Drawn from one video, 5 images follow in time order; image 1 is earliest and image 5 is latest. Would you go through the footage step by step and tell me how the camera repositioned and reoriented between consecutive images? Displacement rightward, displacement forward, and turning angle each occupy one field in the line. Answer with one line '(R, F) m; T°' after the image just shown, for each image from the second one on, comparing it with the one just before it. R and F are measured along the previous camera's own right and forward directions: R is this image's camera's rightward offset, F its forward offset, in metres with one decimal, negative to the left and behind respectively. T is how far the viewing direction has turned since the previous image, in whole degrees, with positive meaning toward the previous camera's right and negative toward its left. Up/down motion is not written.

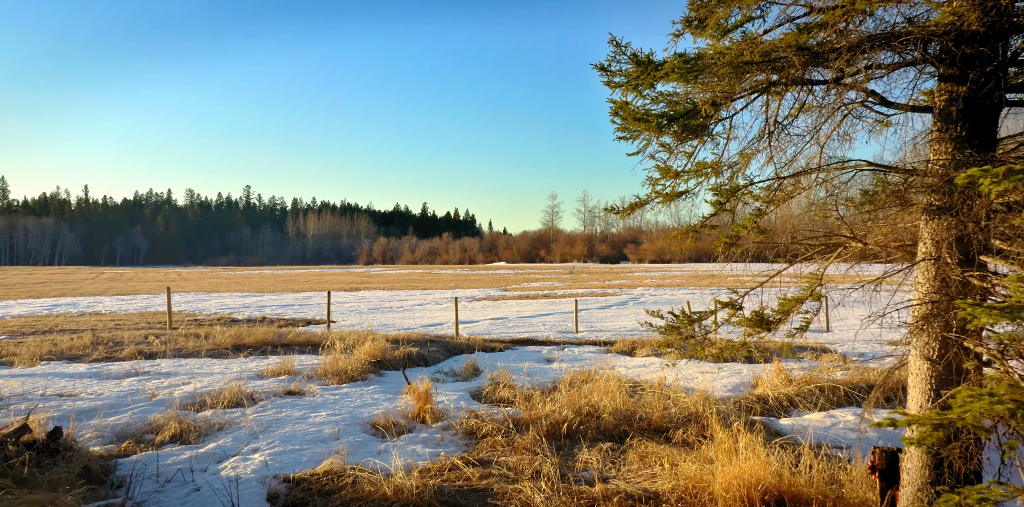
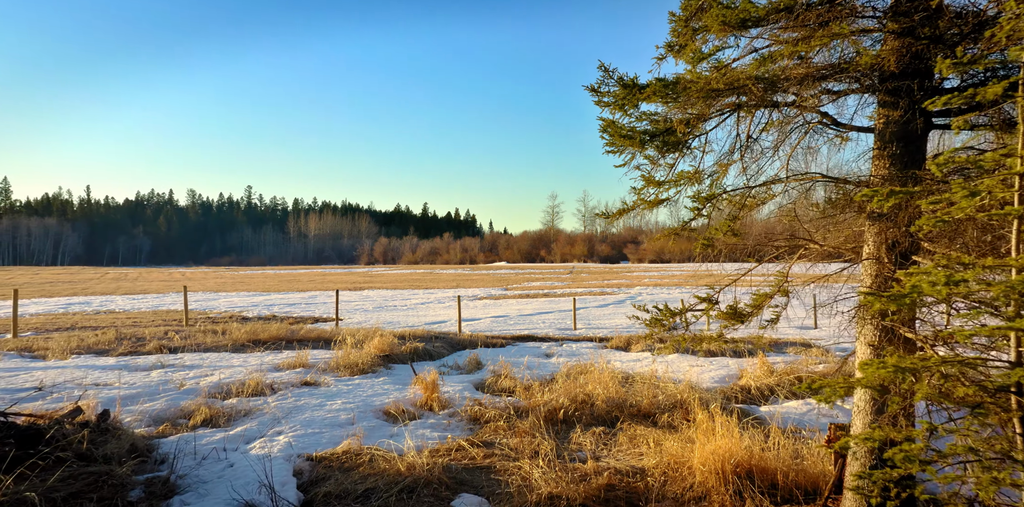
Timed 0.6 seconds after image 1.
(0.0, -0.5) m; 0°
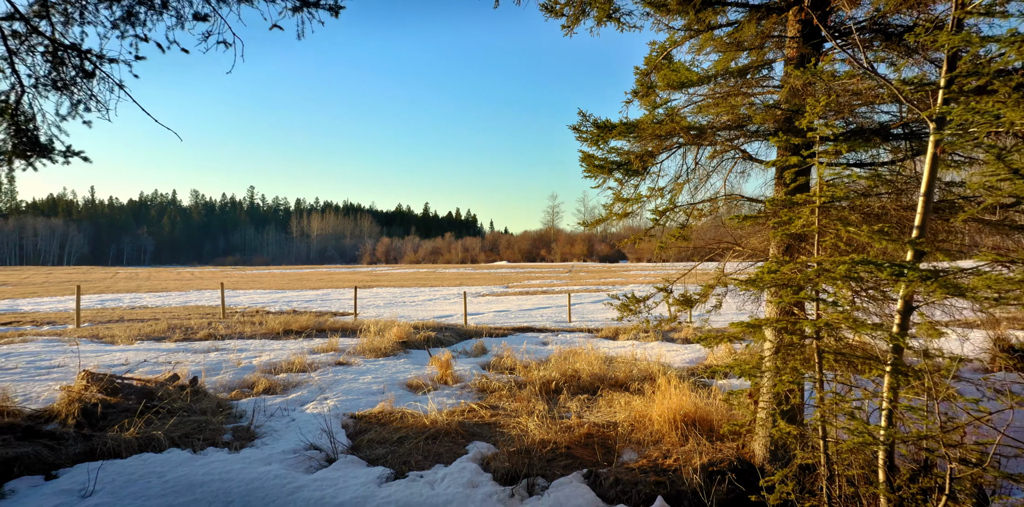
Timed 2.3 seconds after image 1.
(0.0, -1.3) m; 0°
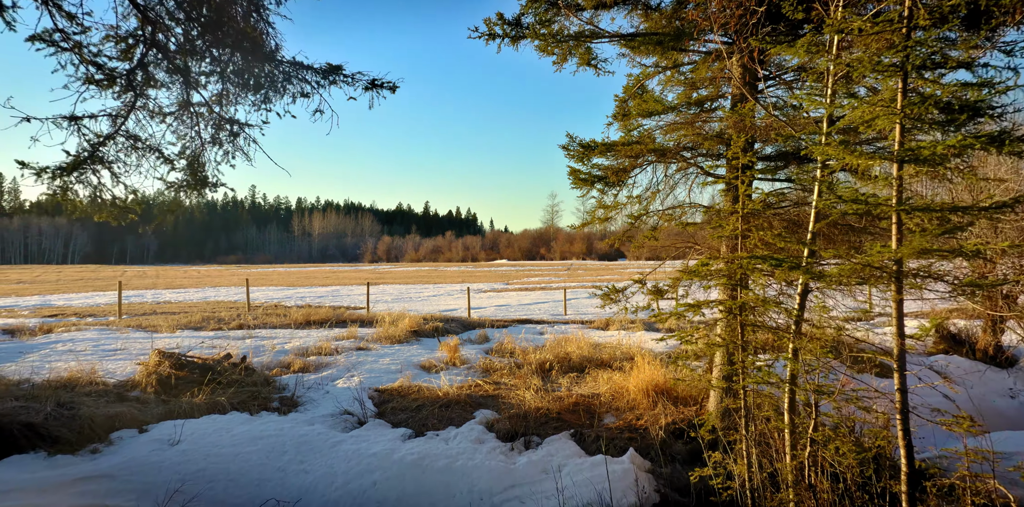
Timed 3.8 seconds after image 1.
(0.0, -1.1) m; 0°
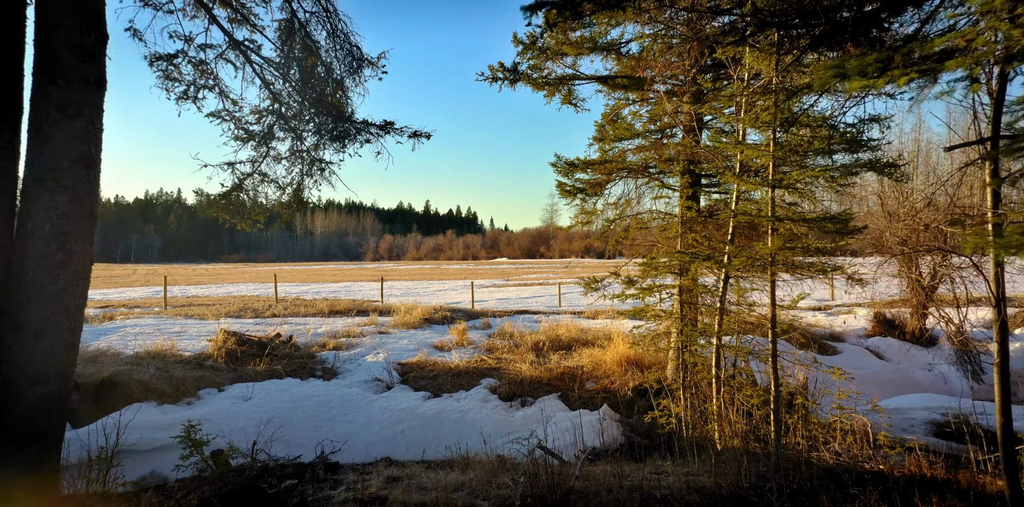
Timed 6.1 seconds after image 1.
(0.0, -1.5) m; 0°
